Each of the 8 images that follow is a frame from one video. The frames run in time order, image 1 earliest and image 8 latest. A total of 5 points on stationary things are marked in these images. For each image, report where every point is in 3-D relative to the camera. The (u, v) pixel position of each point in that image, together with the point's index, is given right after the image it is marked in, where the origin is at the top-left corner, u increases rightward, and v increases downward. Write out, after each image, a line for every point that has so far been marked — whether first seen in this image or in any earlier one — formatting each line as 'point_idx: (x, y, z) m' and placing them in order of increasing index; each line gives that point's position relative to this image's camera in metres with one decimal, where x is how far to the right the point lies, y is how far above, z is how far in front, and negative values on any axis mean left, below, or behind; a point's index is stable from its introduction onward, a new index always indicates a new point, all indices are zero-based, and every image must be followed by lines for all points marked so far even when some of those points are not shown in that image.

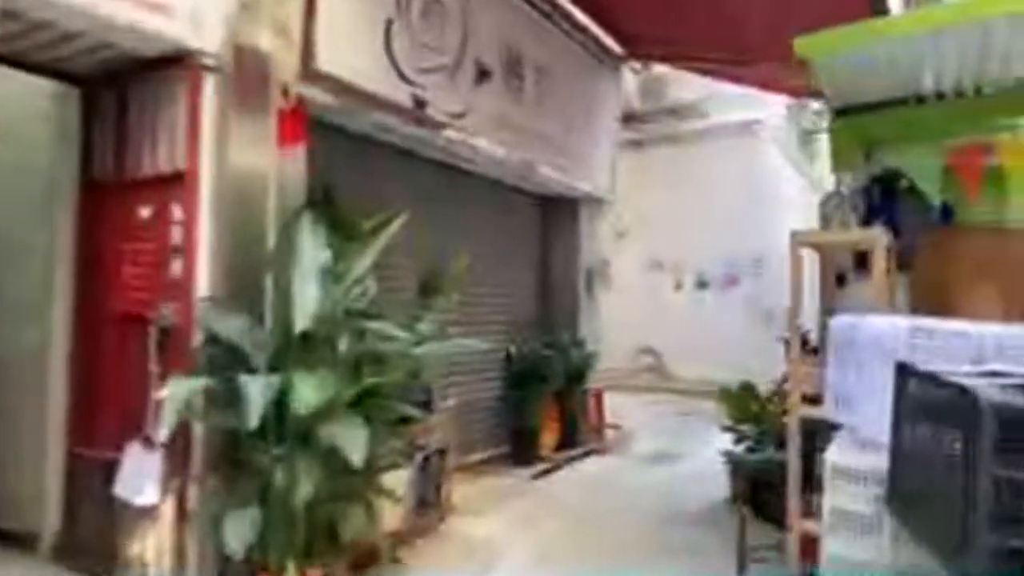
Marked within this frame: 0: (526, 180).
0: (-0.2, +1.1, +7.2) m
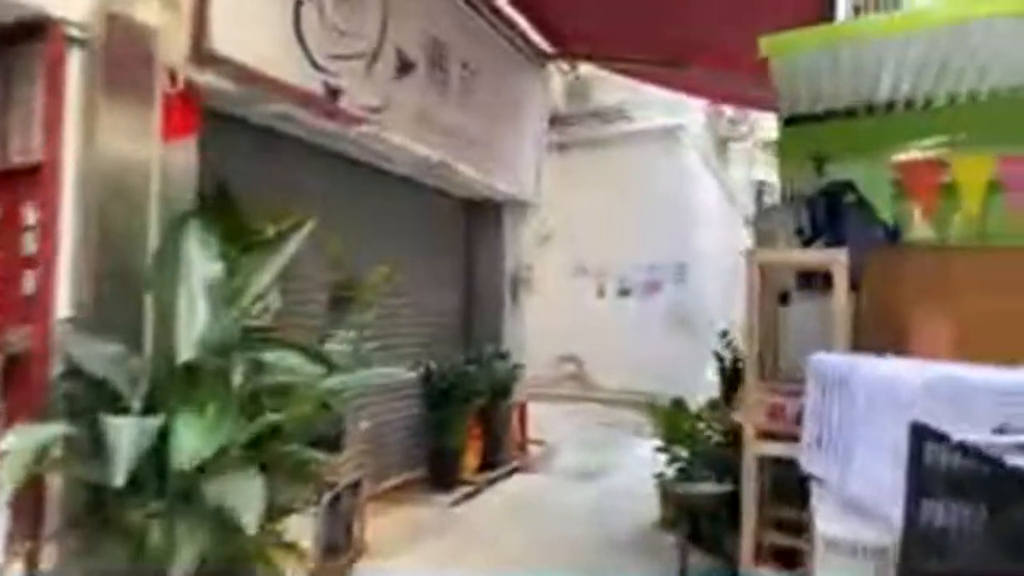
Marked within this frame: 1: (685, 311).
0: (-0.6, +1.0, +6.7) m
1: (+2.5, -0.3, +10.6) m
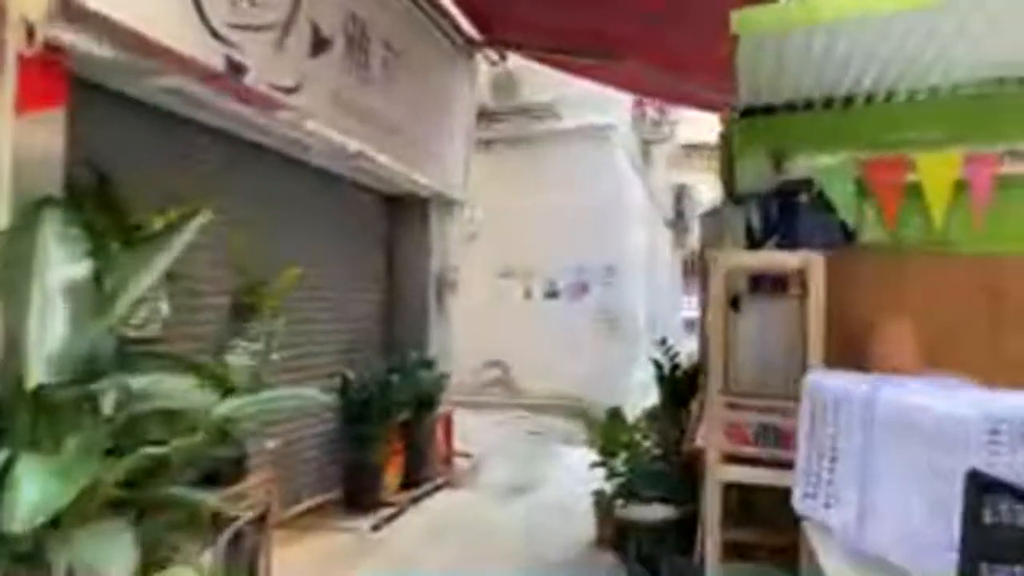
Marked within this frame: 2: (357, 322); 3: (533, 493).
0: (-1.2, +1.0, +6.1) m
1: (+1.4, -0.4, +10.4) m
2: (-1.4, -0.3, +6.8) m
3: (+0.2, -2.0, +7.0) m
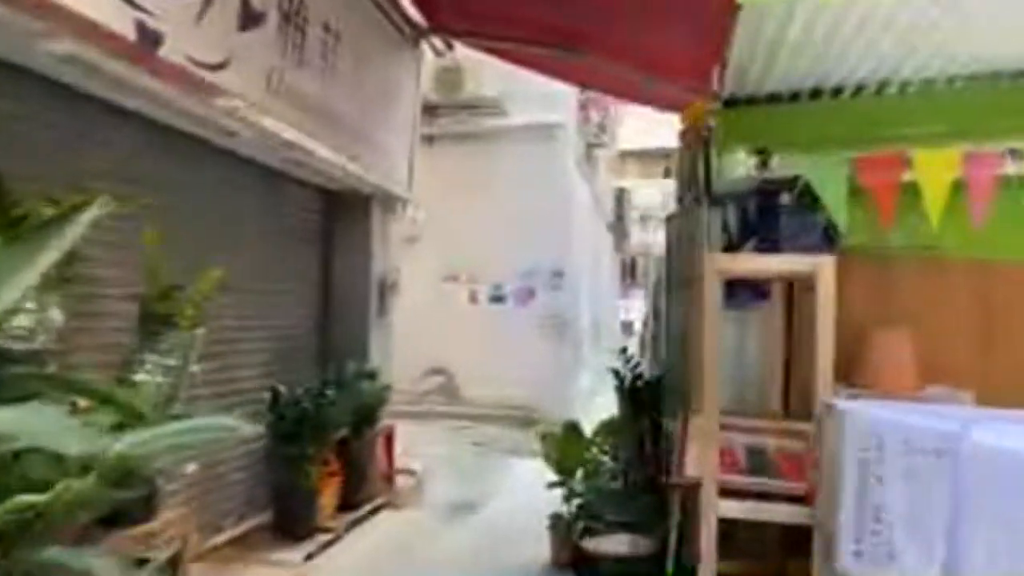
0: (-1.6, +0.9, +5.6) m
1: (+0.7, -0.4, +10.0) m
2: (-1.9, -0.3, +6.2) m
3: (-0.3, -2.0, +6.6) m
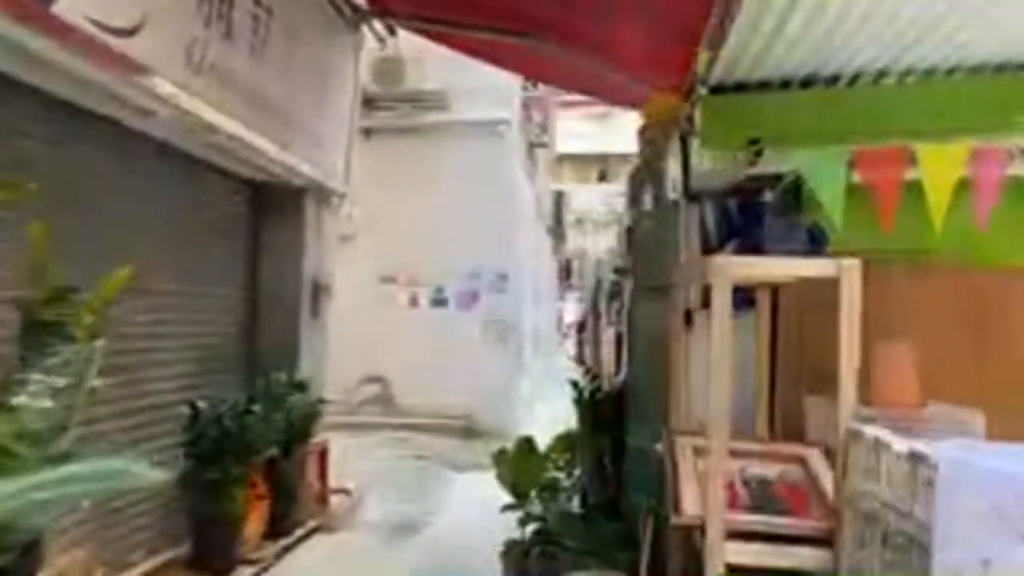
0: (-1.9, +0.9, +5.0) m
1: (-0.1, -0.5, +9.6) m
2: (-2.3, -0.4, +5.5) m
3: (-0.7, -2.0, +6.1) m
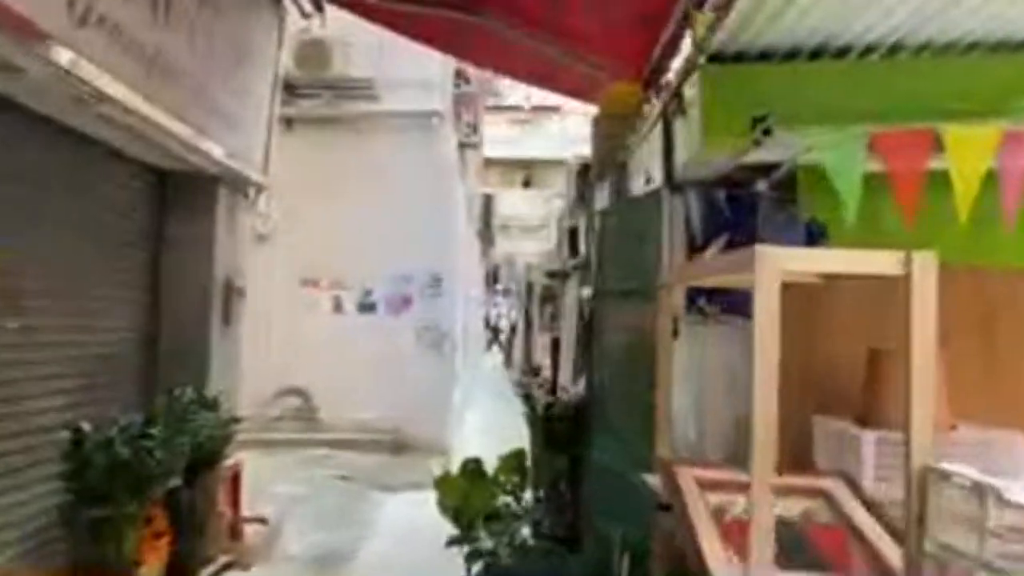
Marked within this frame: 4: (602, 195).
0: (-2.2, +0.9, +4.2) m
1: (-0.9, -0.5, +9.0) m
2: (-2.6, -0.4, +4.7) m
3: (-1.2, -2.0, +5.4) m
4: (+0.7, +0.7, +5.4) m
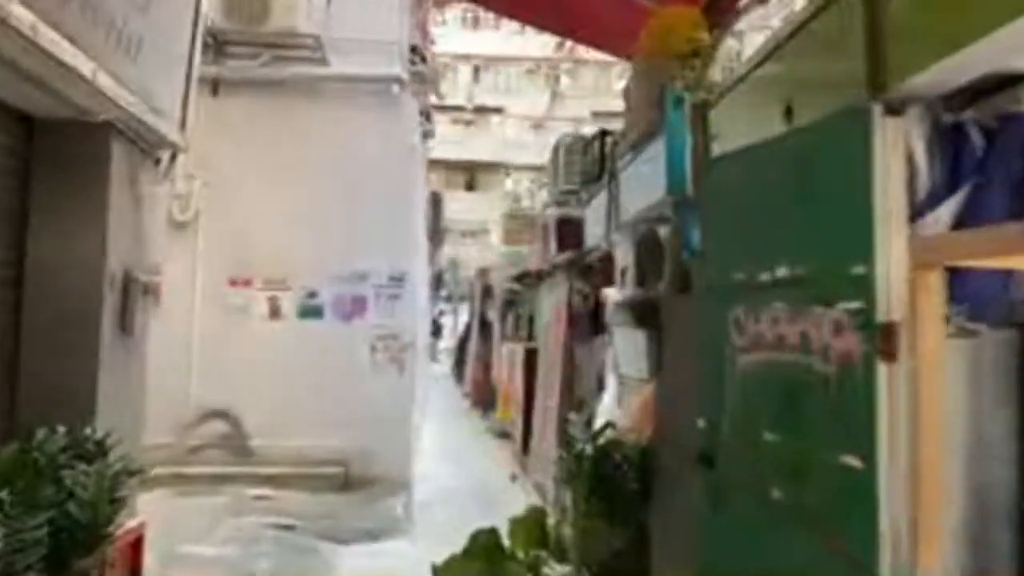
0: (-2.0, +0.9, +2.6) m
1: (-1.2, -0.5, +7.5) m
2: (-2.5, -0.3, +3.1) m
3: (-1.1, -2.0, +3.9) m
4: (+0.7, +0.7, +4.1) m
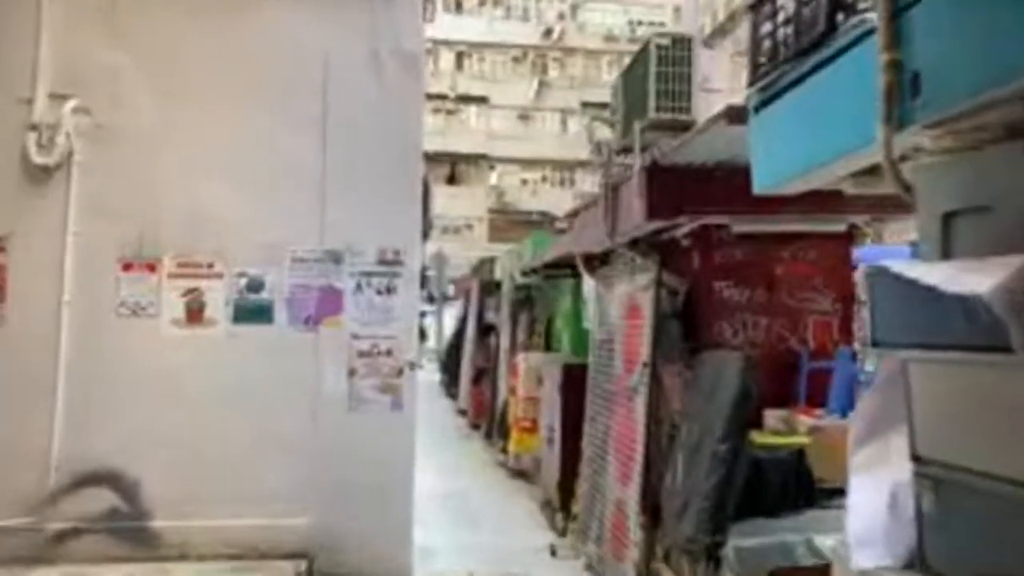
0: (-1.5, +1.0, -0.1) m
1: (-0.8, -0.5, +4.8) m
2: (-2.0, -0.2, +0.4) m
3: (-0.6, -1.9, +1.2) m
4: (+1.2, +0.8, +1.5) m
